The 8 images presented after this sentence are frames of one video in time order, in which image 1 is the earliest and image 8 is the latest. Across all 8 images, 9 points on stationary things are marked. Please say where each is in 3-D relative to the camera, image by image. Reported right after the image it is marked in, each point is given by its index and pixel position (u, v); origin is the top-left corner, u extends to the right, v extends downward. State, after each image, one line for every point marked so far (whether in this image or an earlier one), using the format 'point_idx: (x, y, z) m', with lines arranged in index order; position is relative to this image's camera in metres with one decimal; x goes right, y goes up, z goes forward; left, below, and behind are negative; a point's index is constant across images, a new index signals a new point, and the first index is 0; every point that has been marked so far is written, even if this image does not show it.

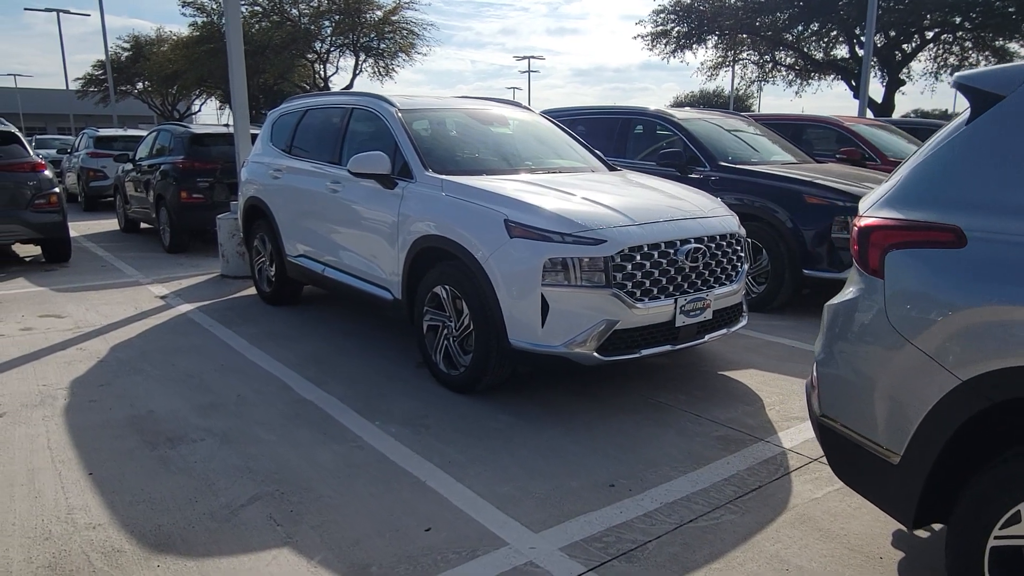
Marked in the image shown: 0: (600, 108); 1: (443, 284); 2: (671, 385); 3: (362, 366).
0: (+1.2, +2.3, +9.4) m
1: (-0.4, 0.0, +4.8) m
2: (+1.1, -0.7, +4.9) m
3: (-1.1, -0.6, +5.3) m
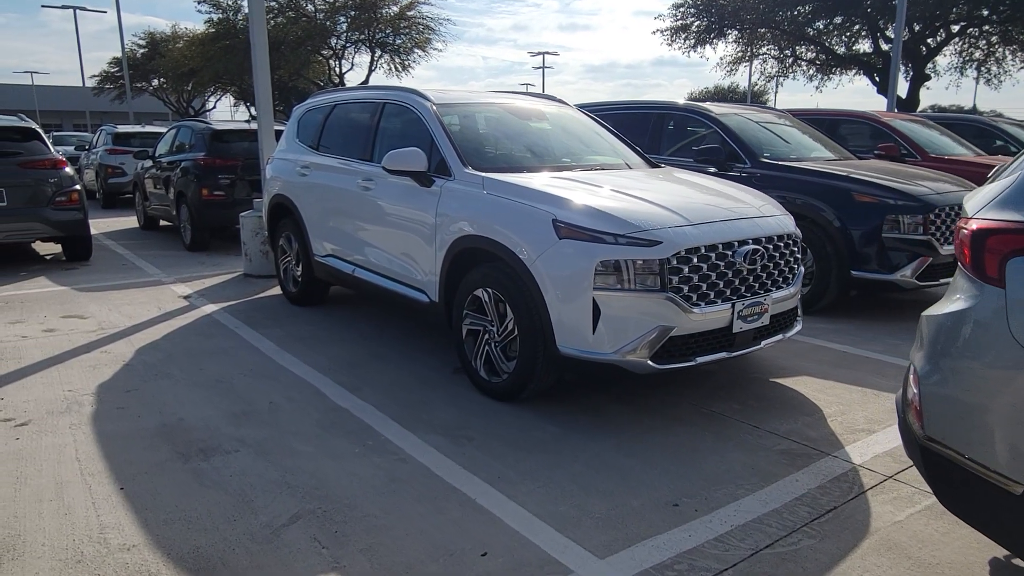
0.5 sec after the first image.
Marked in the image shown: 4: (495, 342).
0: (+1.6, +2.3, +9.1) m
1: (-0.2, 0.0, +4.6) m
2: (+1.3, -0.7, +4.7) m
3: (-0.8, -0.6, +5.1) m
4: (-0.1, -0.3, +4.6) m
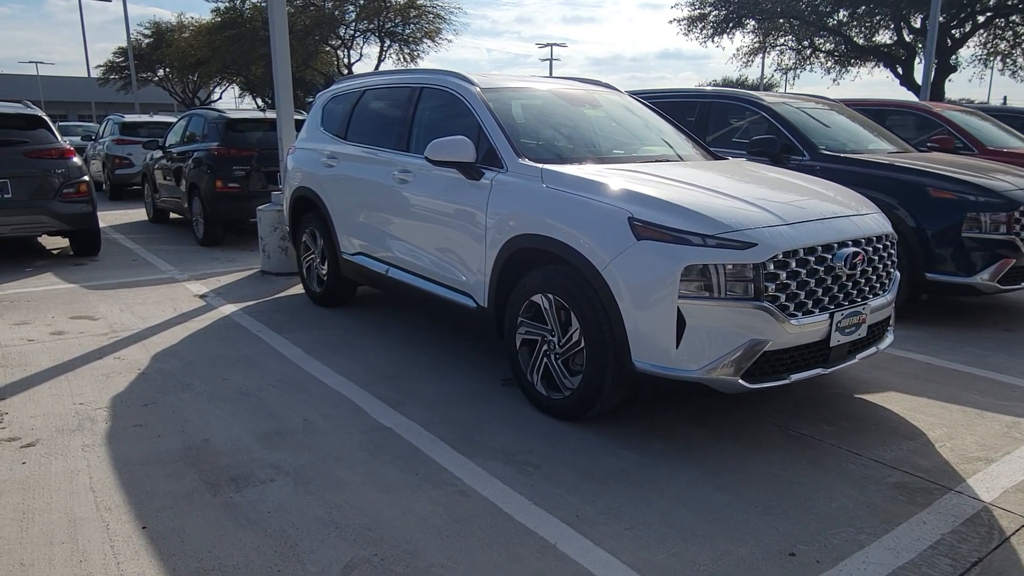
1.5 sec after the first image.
0: (+1.9, +2.3, +8.6) m
1: (+0.2, 0.0, +4.1) m
2: (+1.7, -0.7, +4.2) m
3: (-0.4, -0.6, +4.6) m
4: (+0.2, -0.4, +4.1) m
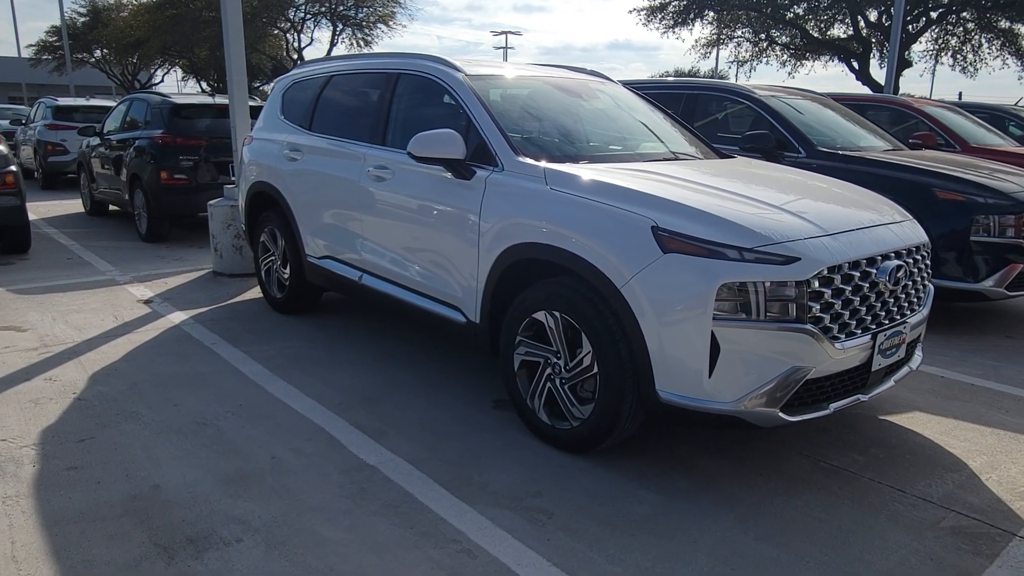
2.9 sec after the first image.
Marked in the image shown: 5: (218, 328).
0: (+1.7, +2.3, +8.2) m
1: (+0.2, -0.1, +3.6) m
2: (+1.7, -0.8, +3.8) m
3: (-0.5, -0.7, +4.1) m
4: (+0.2, -0.4, +3.6) m
5: (-2.3, -0.3, +5.6) m
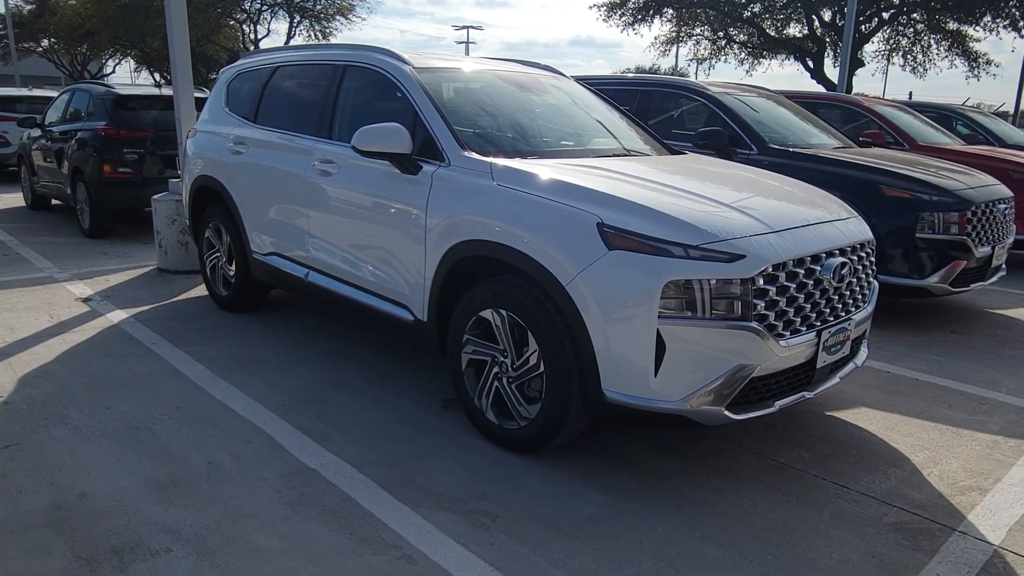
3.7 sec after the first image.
0: (+1.2, +2.3, +8.2) m
1: (-0.1, -0.1, +3.6) m
2: (+1.4, -0.8, +3.8) m
3: (-0.8, -0.7, +4.0) m
4: (0.0, -0.4, +3.6) m
5: (-2.6, -0.3, +5.5) m
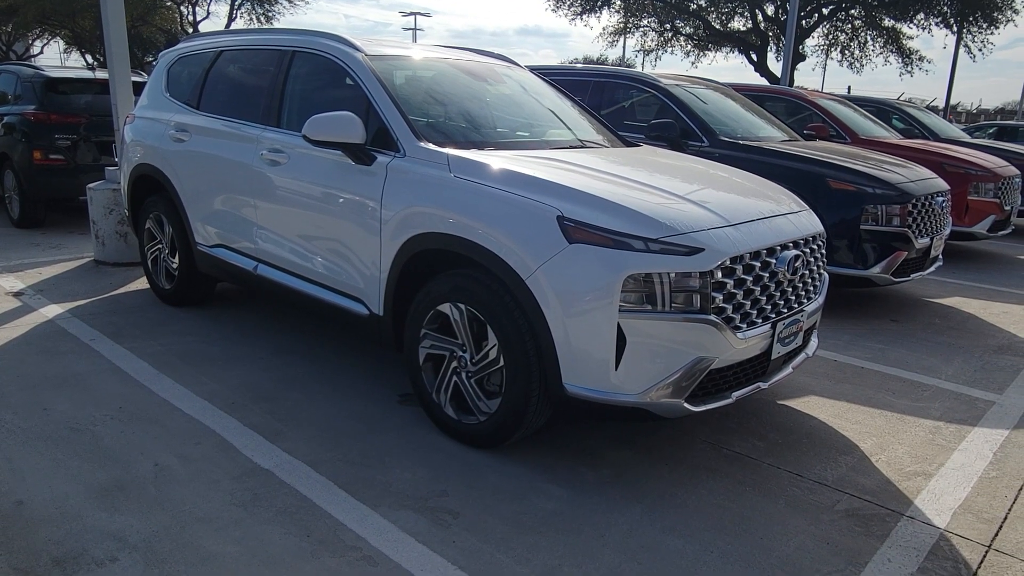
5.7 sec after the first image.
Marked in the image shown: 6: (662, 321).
0: (+0.6, +2.4, +8.1) m
1: (-0.3, -0.1, +3.5) m
2: (+1.2, -0.7, +3.9) m
3: (-1.0, -0.6, +3.9) m
4: (-0.2, -0.4, +3.5) m
5: (-2.9, -0.2, +5.2) m
6: (+0.6, -0.1, +3.0) m
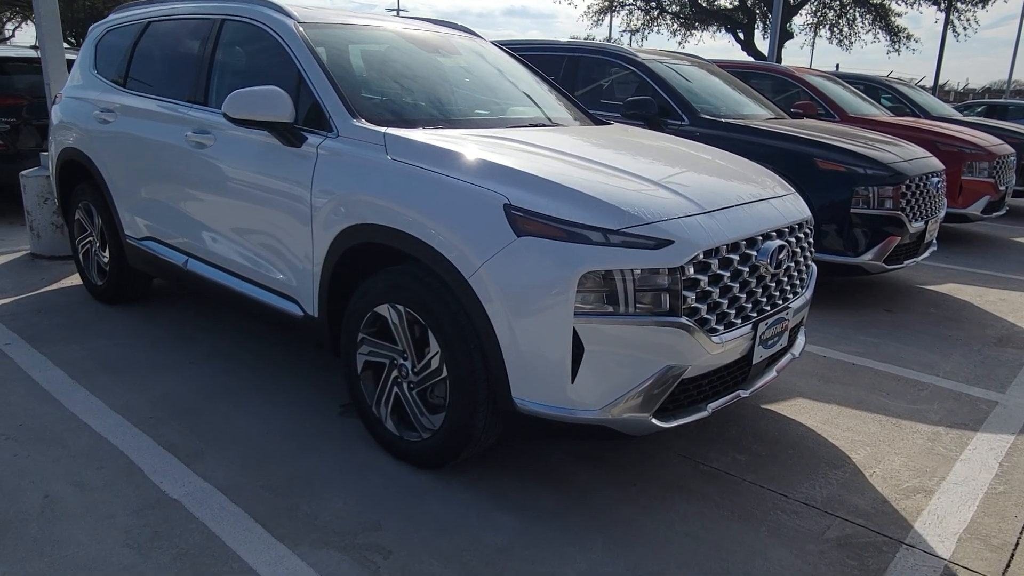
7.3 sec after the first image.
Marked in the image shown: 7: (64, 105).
0: (+0.3, +2.5, +7.7) m
1: (-0.5, -0.1, +3.1) m
2: (+1.0, -0.7, +3.5) m
3: (-1.2, -0.6, +3.5) m
4: (-0.4, -0.4, +3.1) m
5: (-3.2, -0.2, +4.8) m
6: (+0.4, -0.1, +2.6) m
7: (-3.3, +1.3, +5.4) m
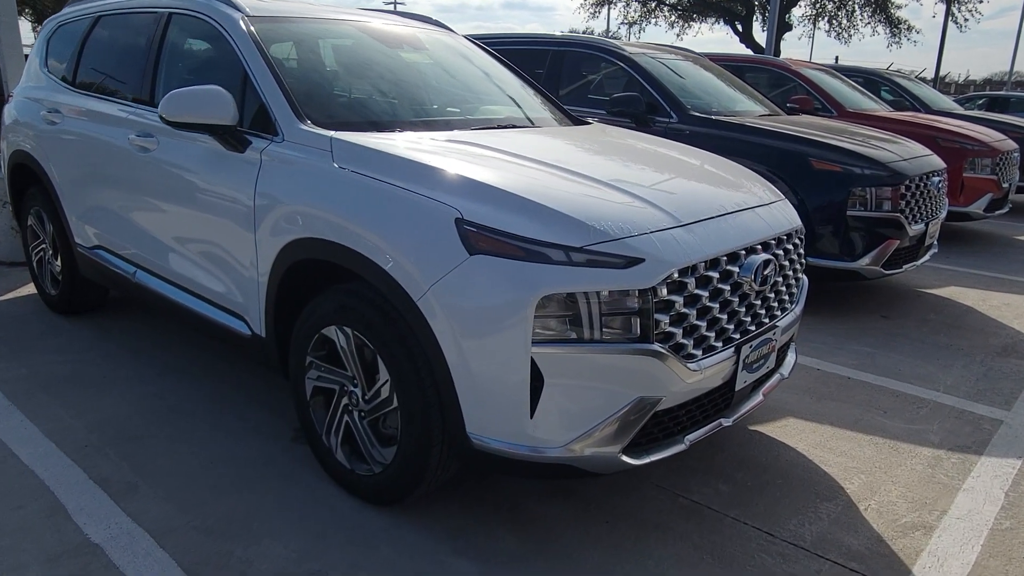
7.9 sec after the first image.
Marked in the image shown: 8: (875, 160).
0: (+0.1, +2.5, +7.4) m
1: (-0.7, -0.1, +2.8) m
2: (+0.8, -0.8, +3.2) m
3: (-1.4, -0.7, +3.2) m
4: (-0.6, -0.5, +2.8) m
5: (-3.3, -0.3, +4.5) m
6: (+0.2, -0.2, +2.3) m
7: (-3.4, +1.3, +5.1) m
8: (+2.6, +0.9, +5.2) m
